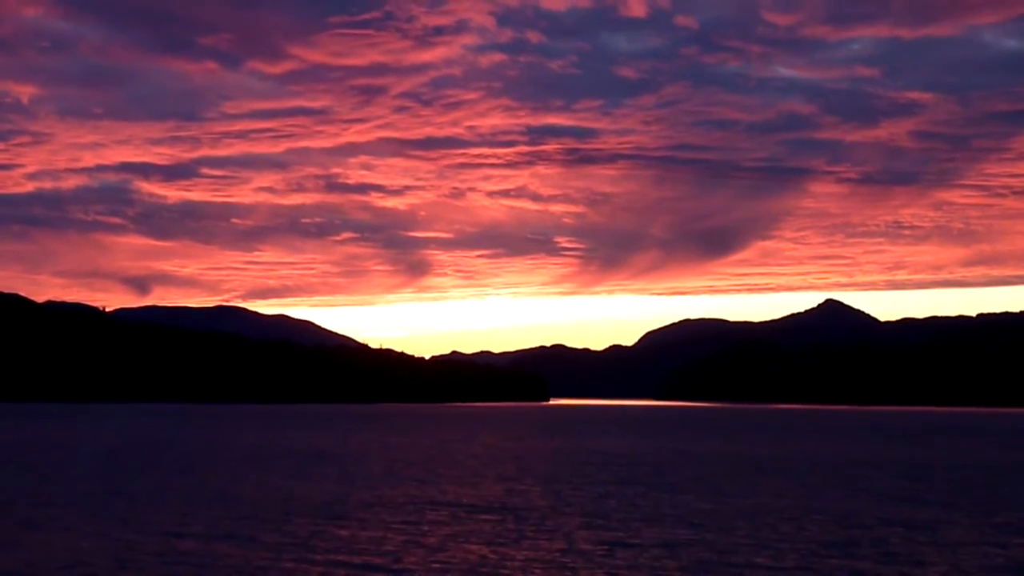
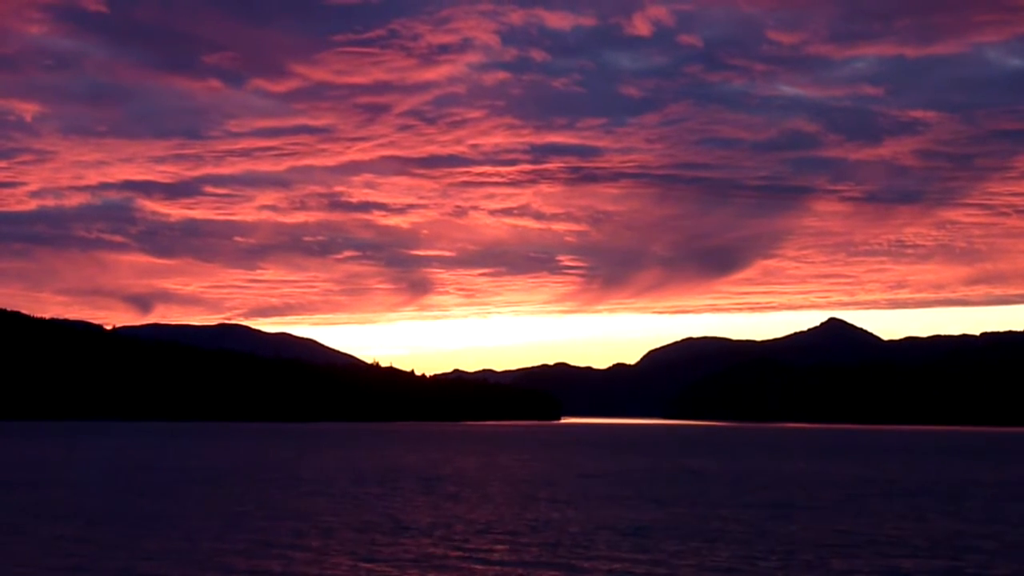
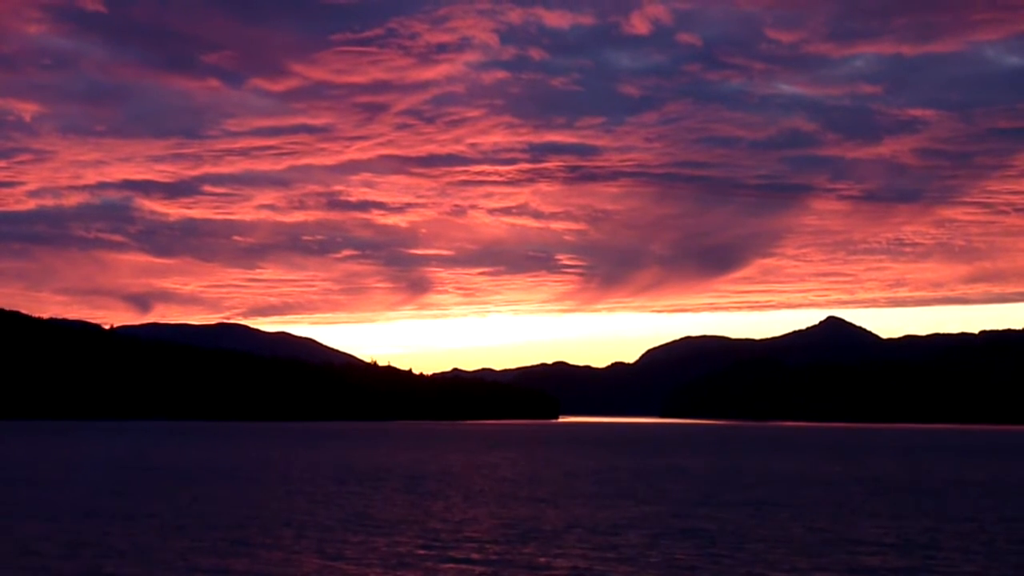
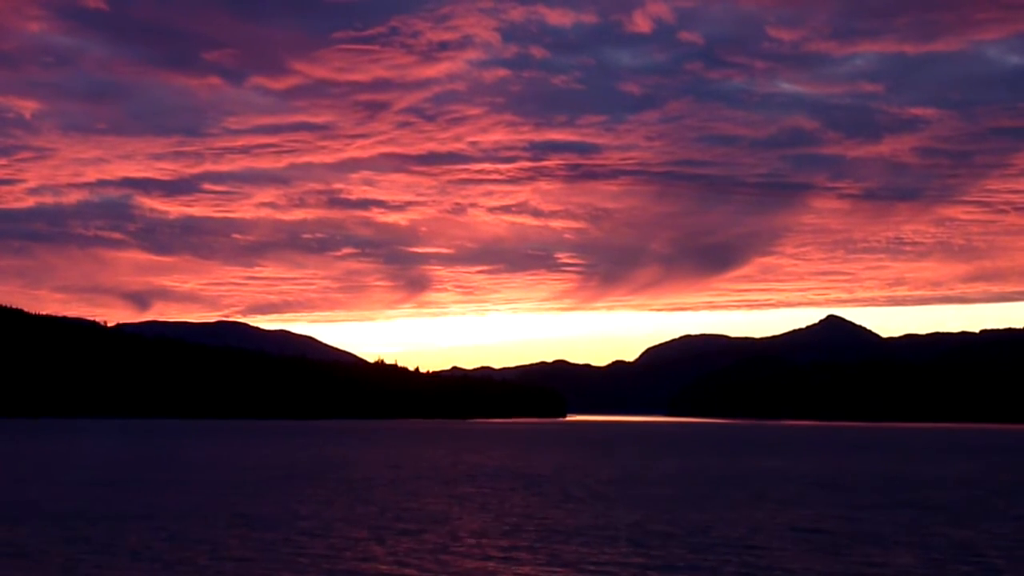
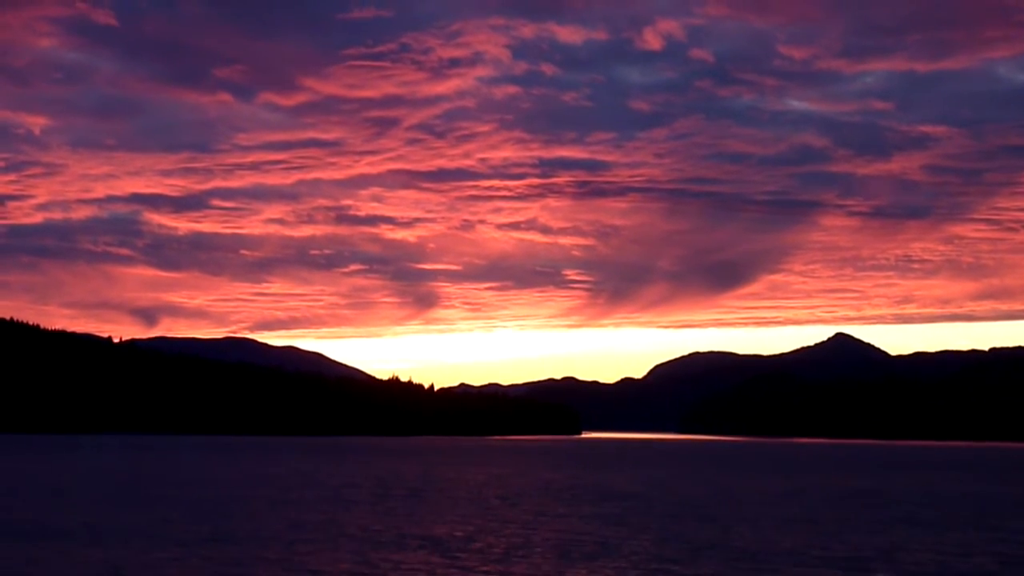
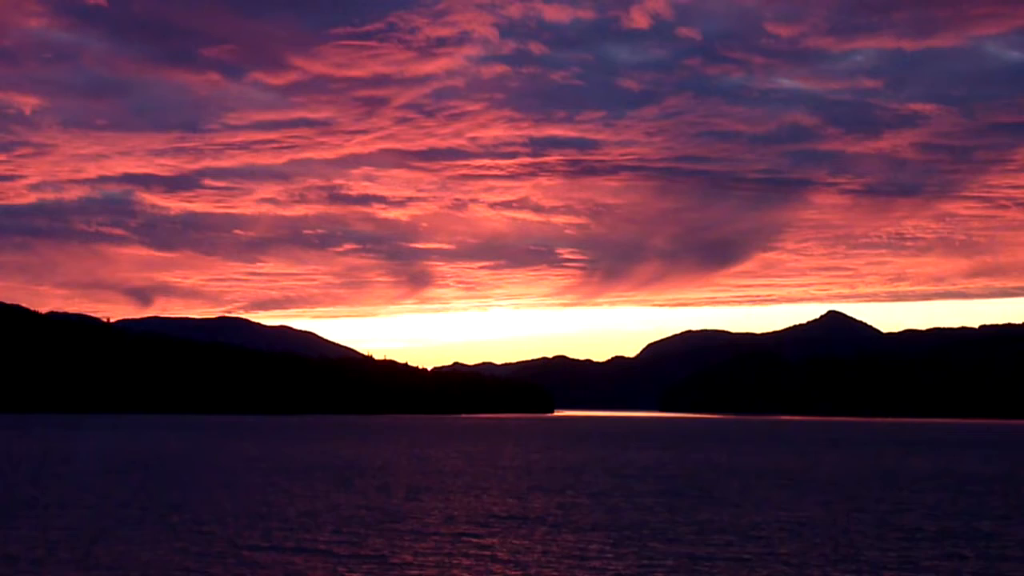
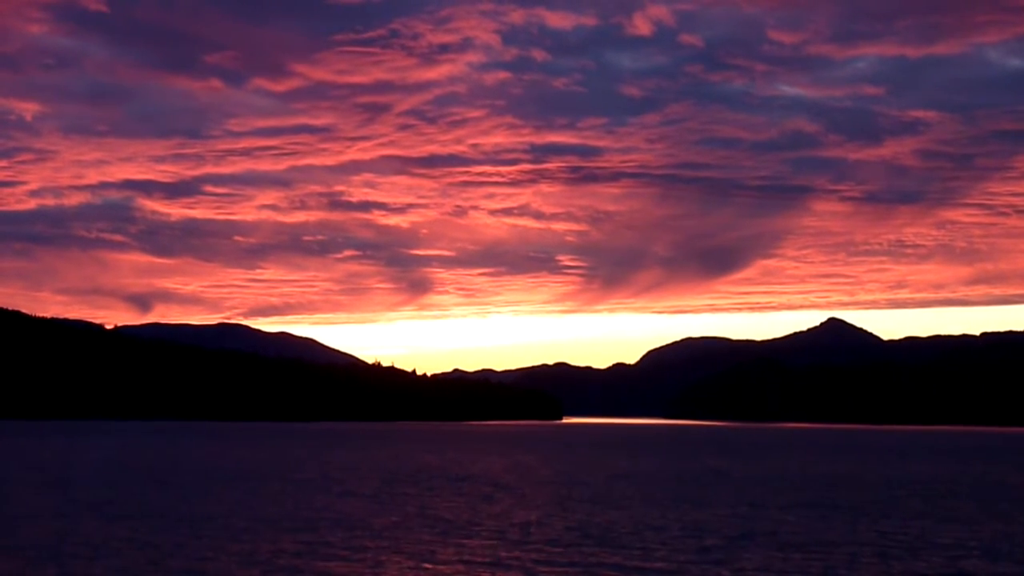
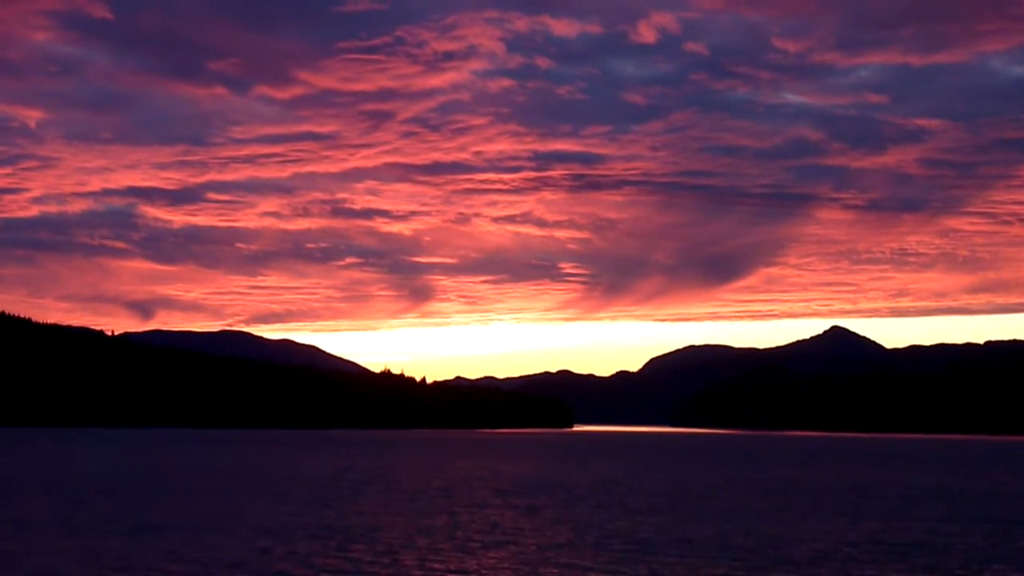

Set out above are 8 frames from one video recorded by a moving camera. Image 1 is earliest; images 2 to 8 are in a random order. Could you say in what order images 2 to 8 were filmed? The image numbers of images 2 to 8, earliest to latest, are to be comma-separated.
6, 3, 2, 7, 4, 8, 5
